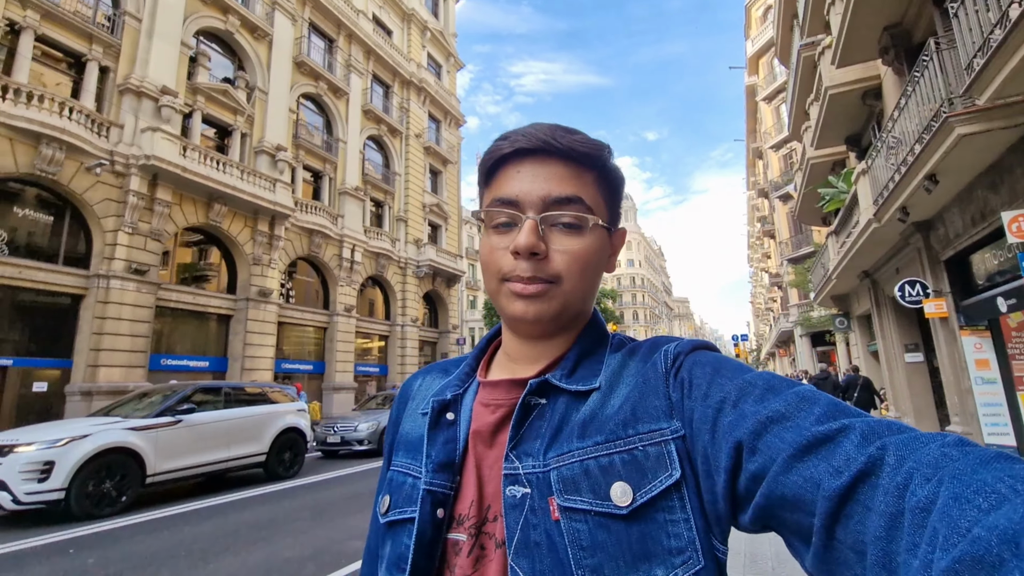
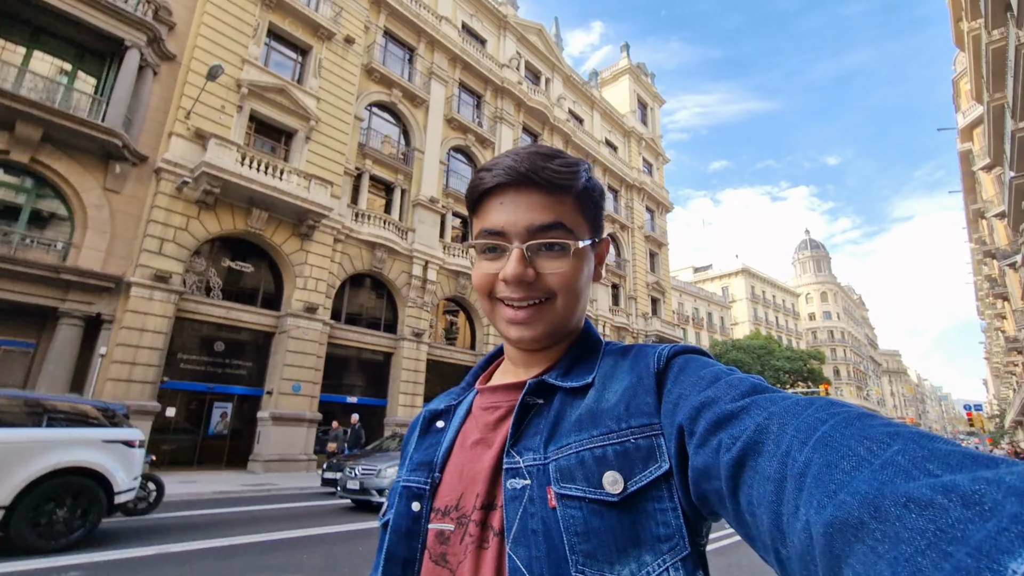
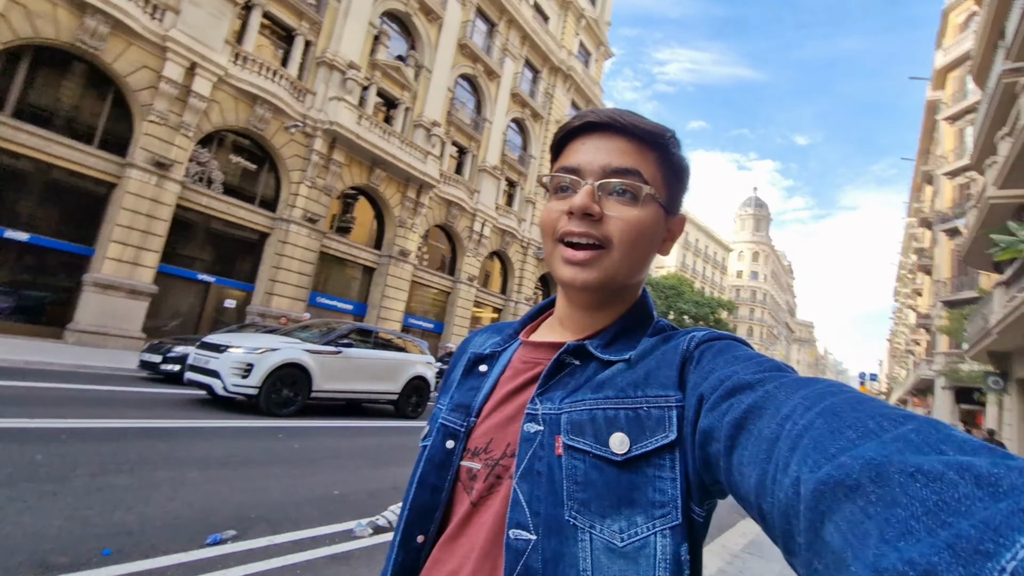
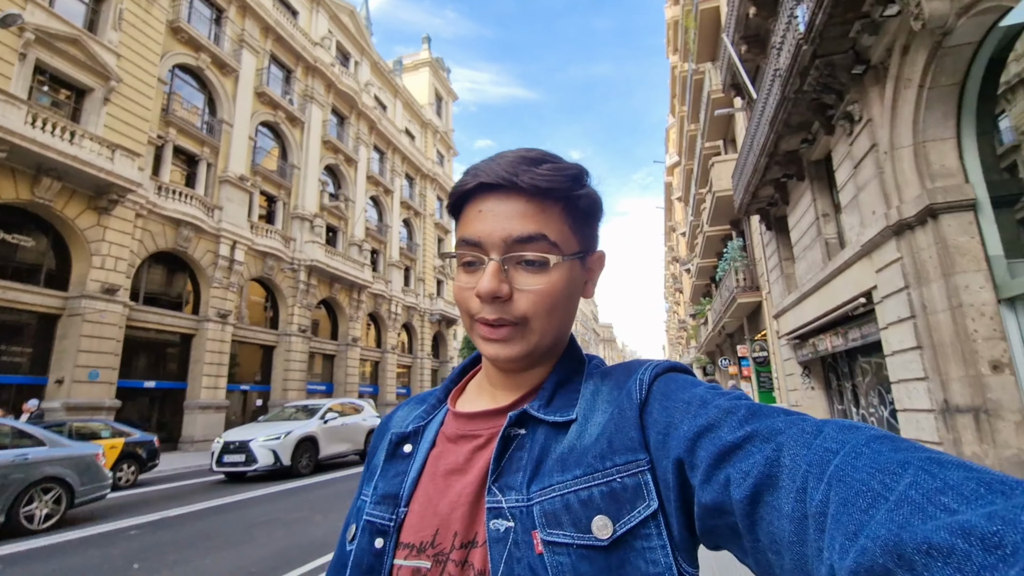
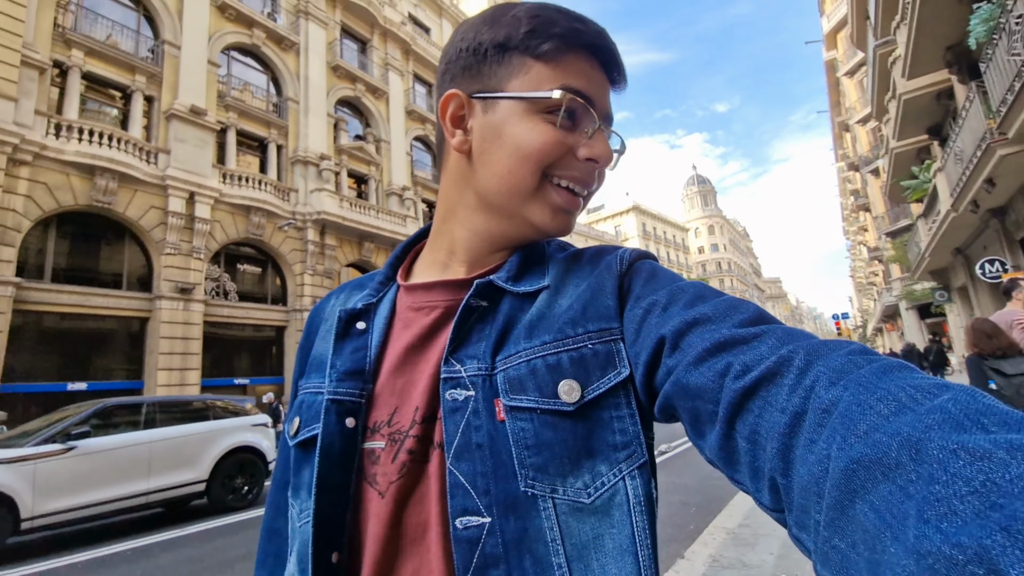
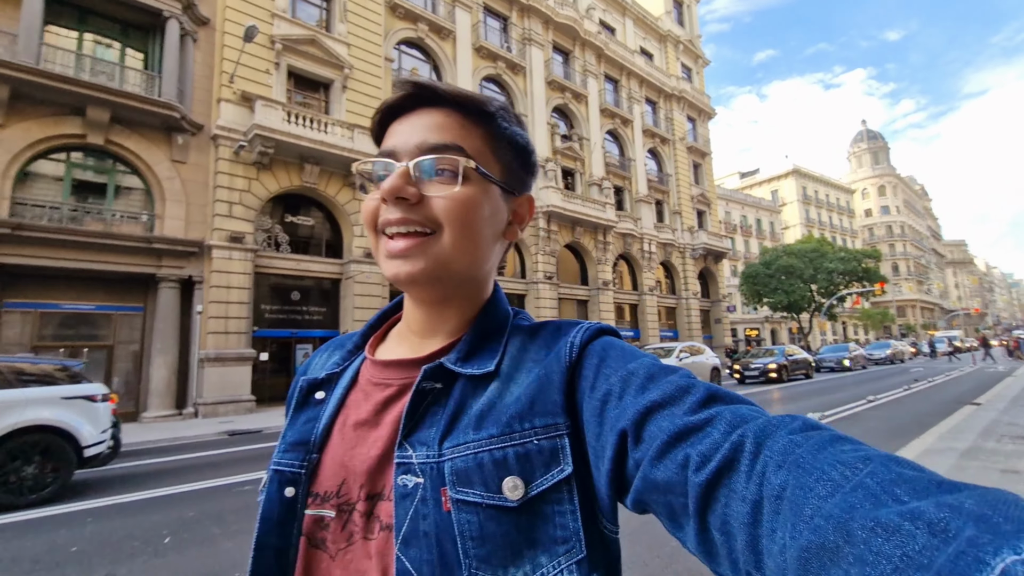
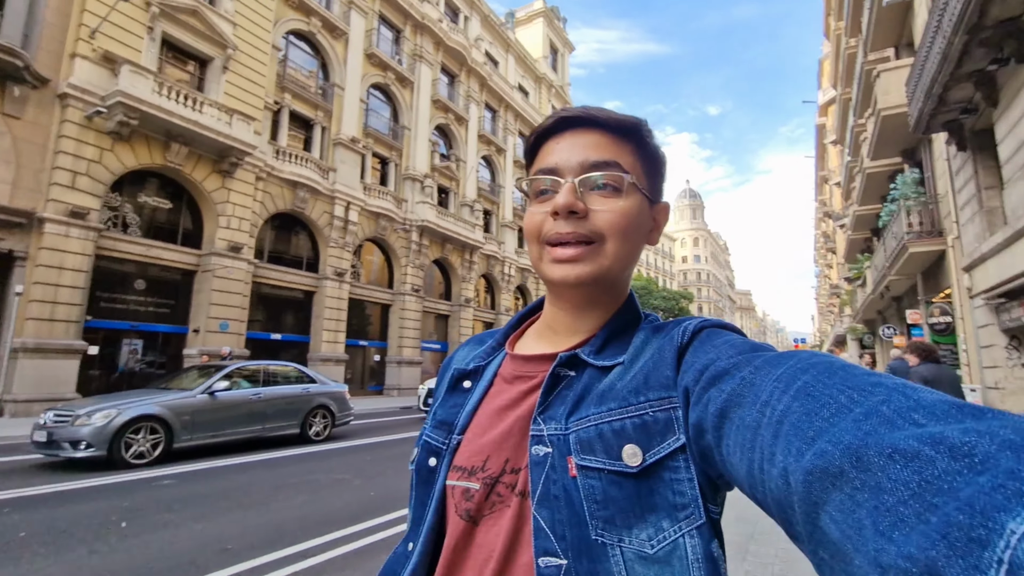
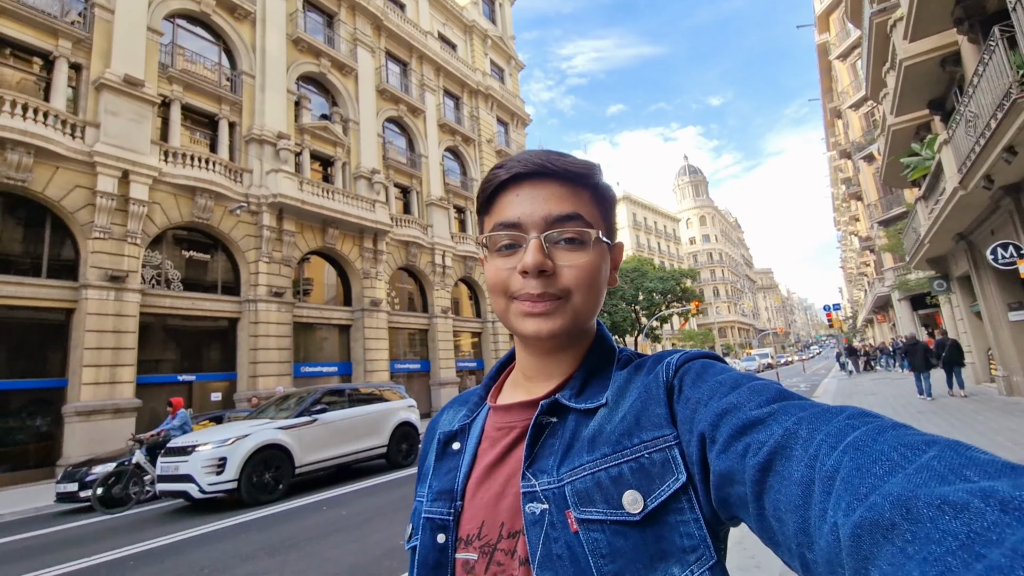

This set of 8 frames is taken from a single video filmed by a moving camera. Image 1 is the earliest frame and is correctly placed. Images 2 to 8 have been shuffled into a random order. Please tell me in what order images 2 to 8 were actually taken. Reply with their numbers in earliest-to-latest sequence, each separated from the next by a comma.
3, 8, 5, 2, 6, 7, 4
